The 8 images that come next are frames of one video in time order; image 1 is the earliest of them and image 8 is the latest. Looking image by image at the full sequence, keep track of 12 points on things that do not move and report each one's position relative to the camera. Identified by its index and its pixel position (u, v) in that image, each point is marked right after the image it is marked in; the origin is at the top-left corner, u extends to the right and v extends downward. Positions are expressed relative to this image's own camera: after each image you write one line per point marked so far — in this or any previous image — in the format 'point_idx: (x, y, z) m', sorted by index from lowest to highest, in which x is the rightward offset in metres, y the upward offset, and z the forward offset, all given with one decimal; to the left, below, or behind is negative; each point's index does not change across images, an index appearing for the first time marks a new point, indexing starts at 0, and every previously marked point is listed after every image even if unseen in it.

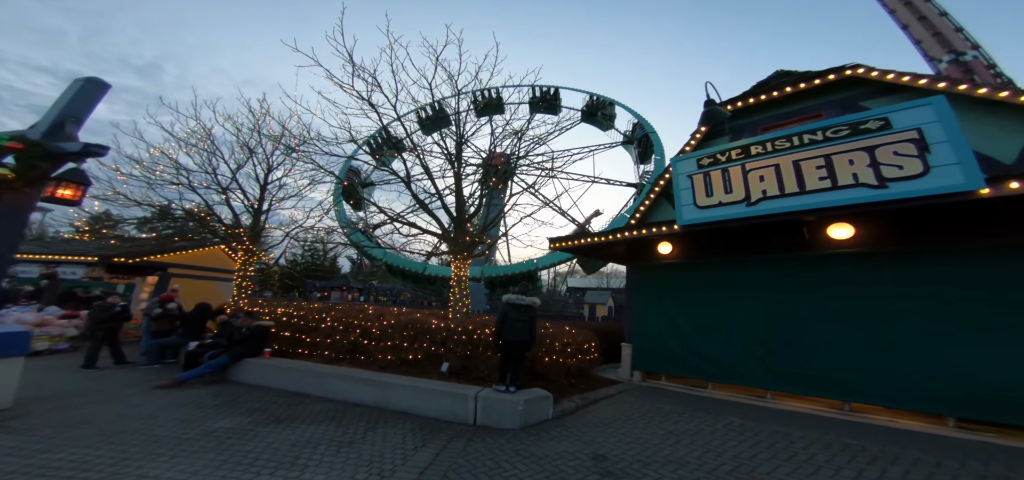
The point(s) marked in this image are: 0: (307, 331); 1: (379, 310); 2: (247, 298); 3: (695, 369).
0: (-3.9, -1.7, +6.7) m
1: (-2.5, -1.4, +6.8) m
2: (-7.2, -1.6, +9.7) m
3: (+3.2, -2.1, +6.0) m
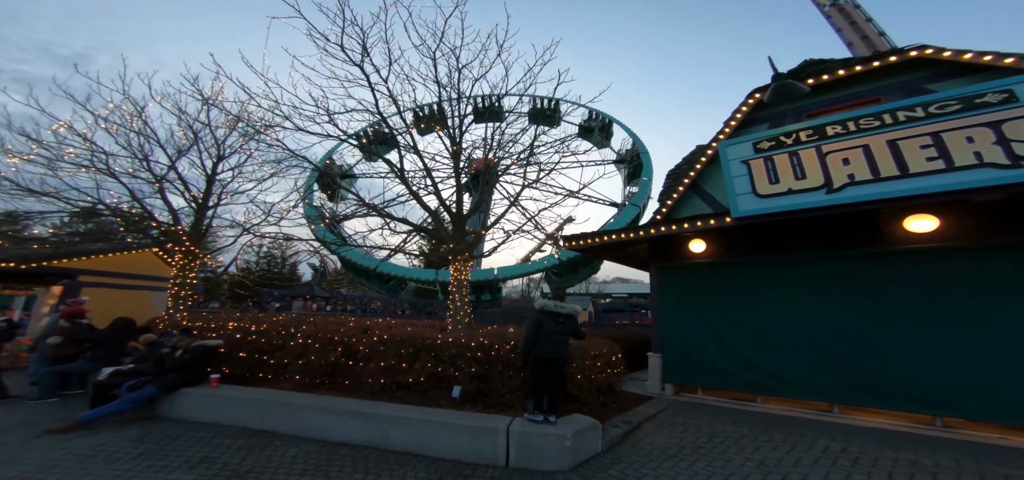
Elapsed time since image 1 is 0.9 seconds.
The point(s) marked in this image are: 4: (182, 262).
0: (-3.6, -1.7, +5.3) m
1: (-2.3, -1.3, +5.5) m
2: (-7.3, -1.6, +8.0) m
3: (+3.5, -2.1, +5.3) m
4: (-7.4, -0.5, +8.0) m
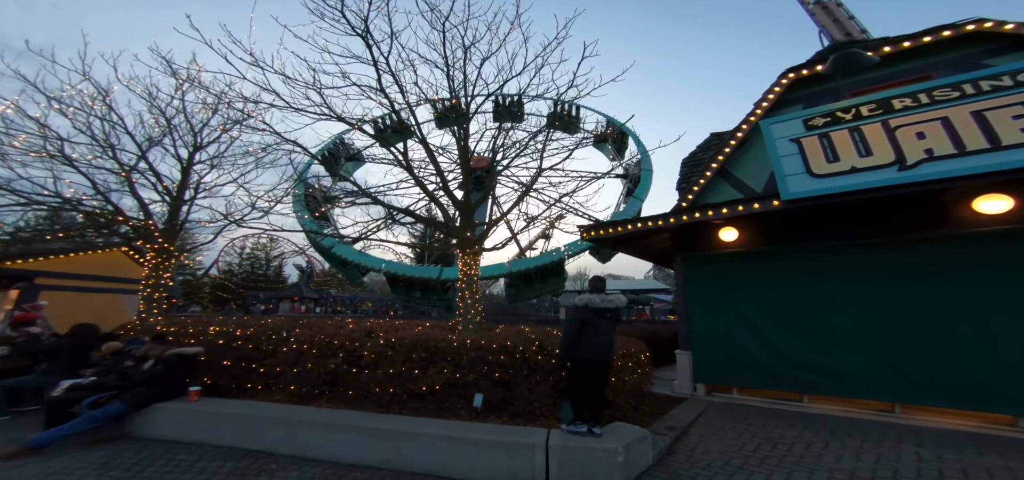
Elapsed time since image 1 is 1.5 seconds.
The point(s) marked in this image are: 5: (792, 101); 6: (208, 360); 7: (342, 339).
0: (-3.3, -1.6, +4.7) m
1: (-2.0, -1.2, +4.9) m
2: (-7.0, -1.5, +7.2) m
3: (+3.8, -1.9, +4.9) m
4: (-7.2, -0.4, +7.2) m
5: (+4.5, +2.2, +5.8) m
6: (-4.0, -1.6, +4.7) m
7: (-2.1, -1.2, +4.5) m
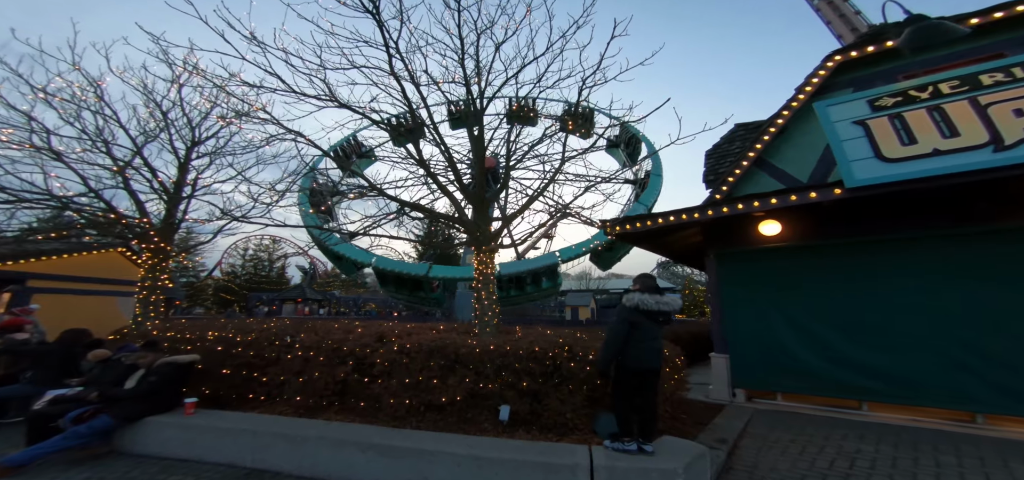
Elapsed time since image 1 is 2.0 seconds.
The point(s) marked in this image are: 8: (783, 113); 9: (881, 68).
0: (-3.0, -1.5, +4.3) m
1: (-1.7, -1.1, +4.5) m
2: (-6.7, -1.5, +6.8) m
3: (+4.1, -1.8, +4.5) m
4: (-6.9, -0.4, +6.8) m
5: (+4.8, +2.2, +5.3) m
6: (-3.7, -1.5, +4.3) m
7: (-1.8, -1.2, +4.1) m
8: (+4.1, +1.9, +5.4) m
9: (+5.2, +2.4, +5.1) m
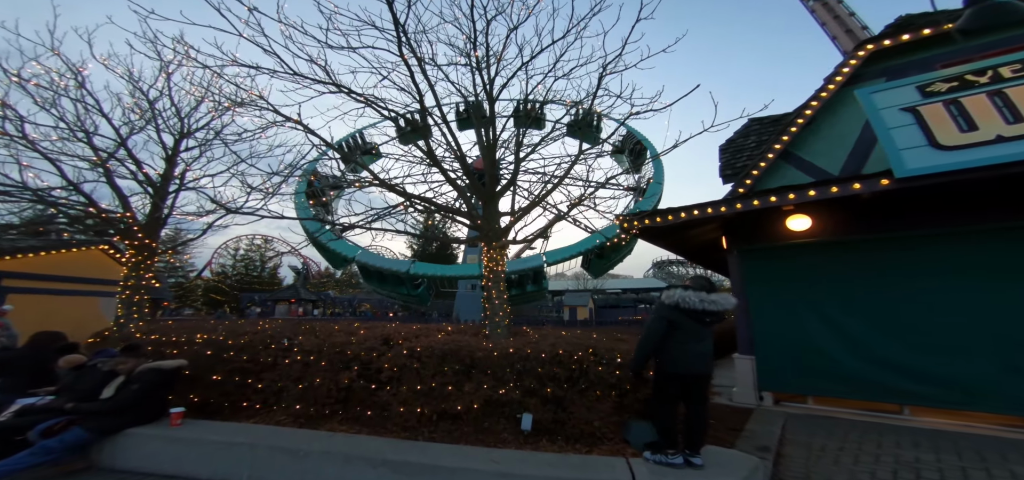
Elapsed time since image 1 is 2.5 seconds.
0: (-2.8, -1.4, +3.9) m
1: (-1.5, -1.1, +4.2) m
2: (-6.6, -1.4, +6.4) m
3: (+4.3, -1.7, +4.2) m
4: (-6.7, -0.3, +6.4) m
5: (+5.0, +2.3, +5.1) m
6: (-3.5, -1.5, +3.9) m
7: (-1.6, -1.1, +3.8) m
8: (+4.2, +1.9, +5.1) m
9: (+5.4, +2.5, +4.9) m
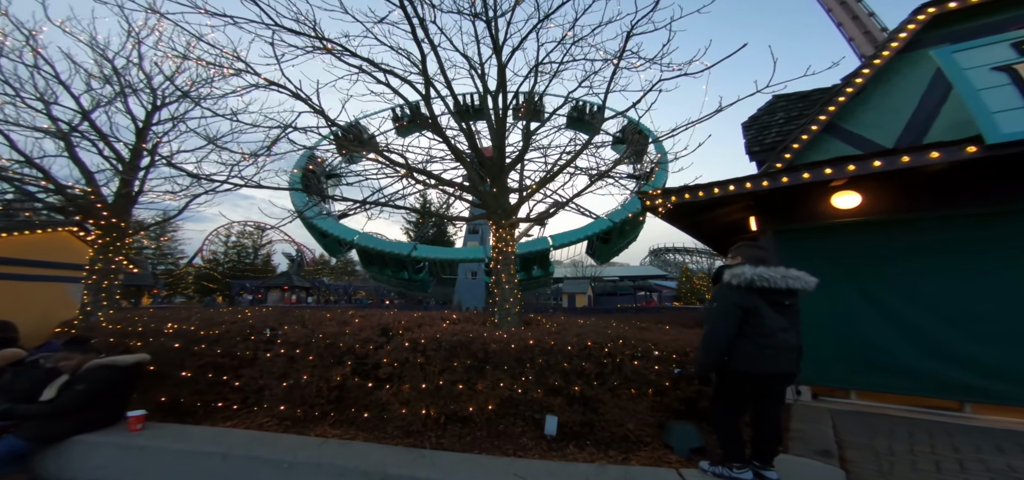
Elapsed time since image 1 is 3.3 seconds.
0: (-2.6, -1.2, +3.4) m
1: (-1.3, -0.8, +3.6) m
2: (-6.4, -1.1, +5.8) m
3: (+4.5, -1.5, +3.8) m
4: (-6.6, 0.0, +5.8) m
5: (+5.2, +2.6, +4.5) m
6: (-3.3, -1.2, +3.4) m
7: (-1.5, -0.9, +3.2) m
8: (+4.4, +2.2, +4.5) m
9: (+5.6, +2.7, +4.3) m
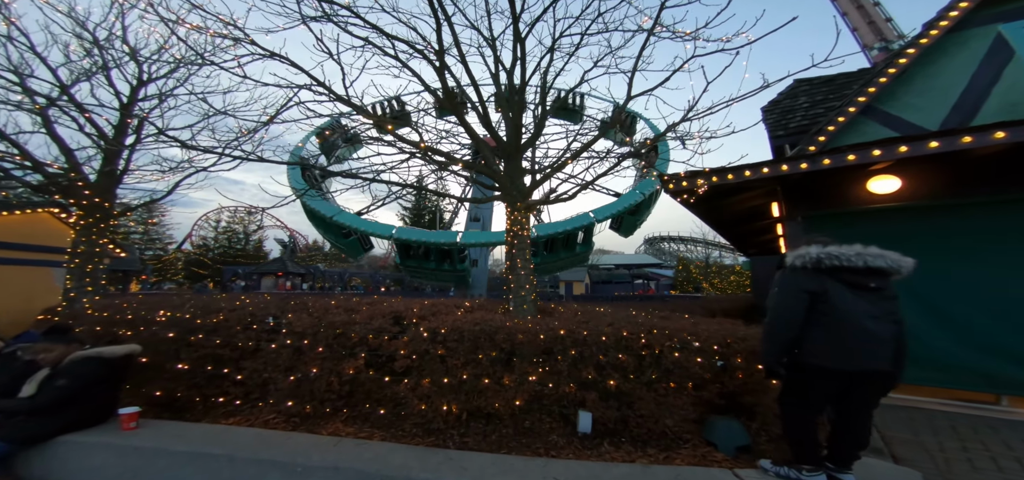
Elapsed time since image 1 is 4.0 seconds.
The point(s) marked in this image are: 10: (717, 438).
0: (-2.4, -1.0, +3.1) m
1: (-1.1, -0.6, +3.4) m
2: (-6.2, -0.8, +5.4) m
3: (+4.7, -1.3, +3.6) m
4: (-6.4, +0.3, +5.4) m
5: (+5.4, +2.7, +4.2) m
6: (-3.1, -1.0, +3.1) m
7: (-1.2, -0.7, +3.0) m
8: (+4.6, +2.4, +4.3) m
9: (+5.8, +2.9, +4.1) m
10: (+1.5, -1.5, +2.6) m
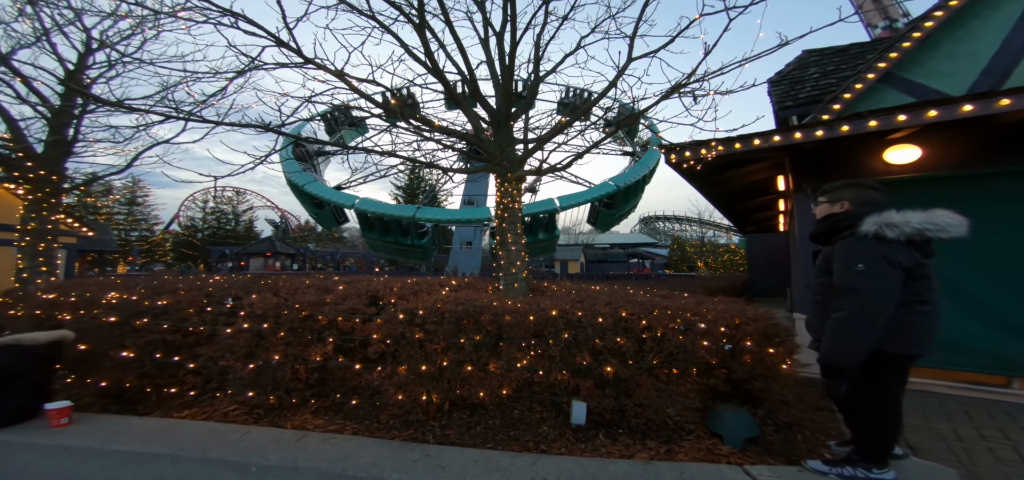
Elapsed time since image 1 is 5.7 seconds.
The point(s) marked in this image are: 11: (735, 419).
0: (-2.5, -0.8, +2.8) m
1: (-1.2, -0.4, +3.0) m
2: (-6.4, -0.5, +5.0) m
3: (+4.6, -1.1, +3.4) m
4: (-6.5, +0.6, +4.9) m
5: (+5.3, +3.0, +3.8) m
6: (-3.2, -0.8, +2.7) m
7: (-1.3, -0.5, +2.6) m
8: (+4.5, +2.7, +3.9) m
9: (+5.7, +3.2, +3.6) m
10: (+1.4, -1.3, +2.4) m
11: (+1.5, -1.2, +2.4) m
